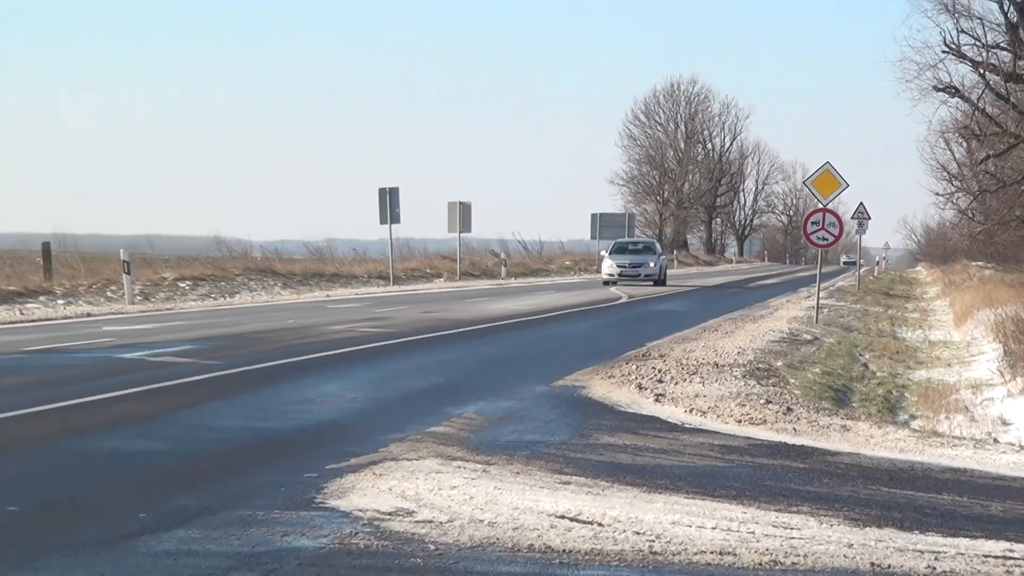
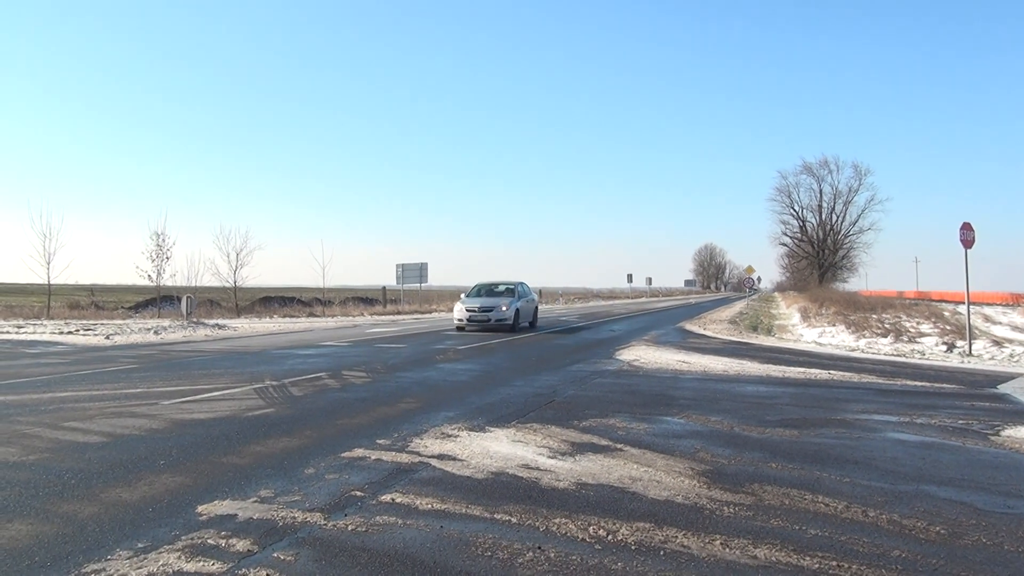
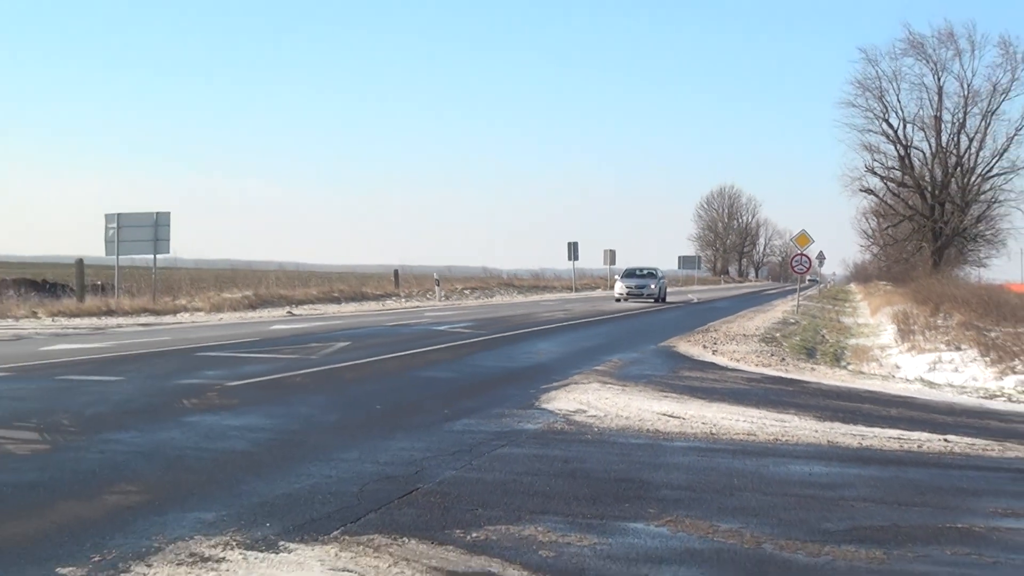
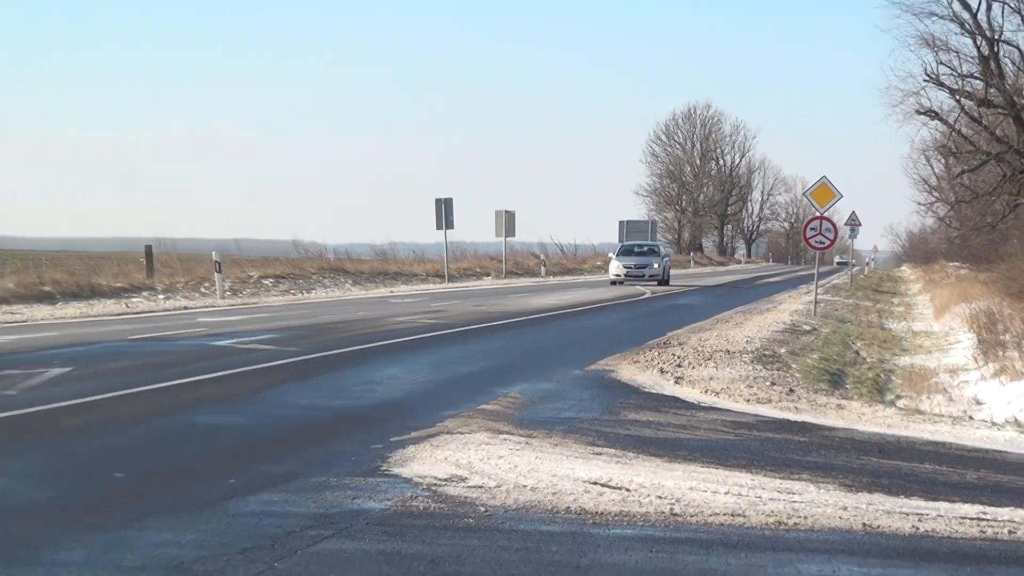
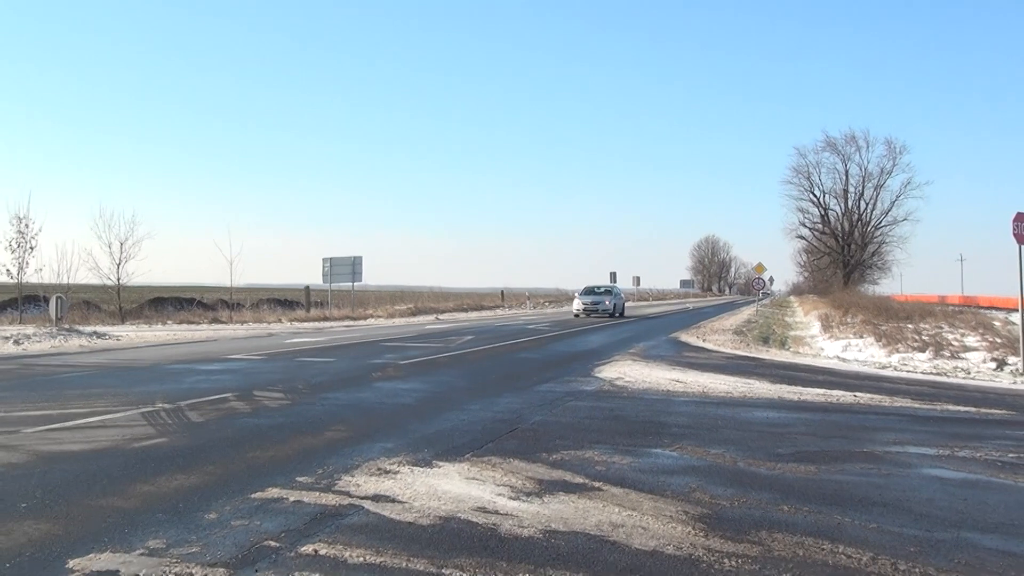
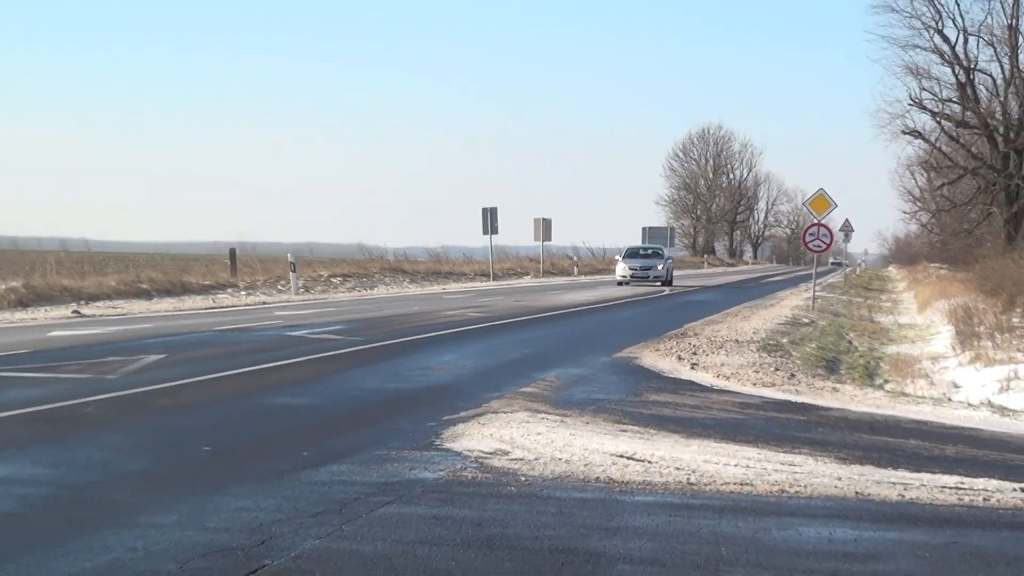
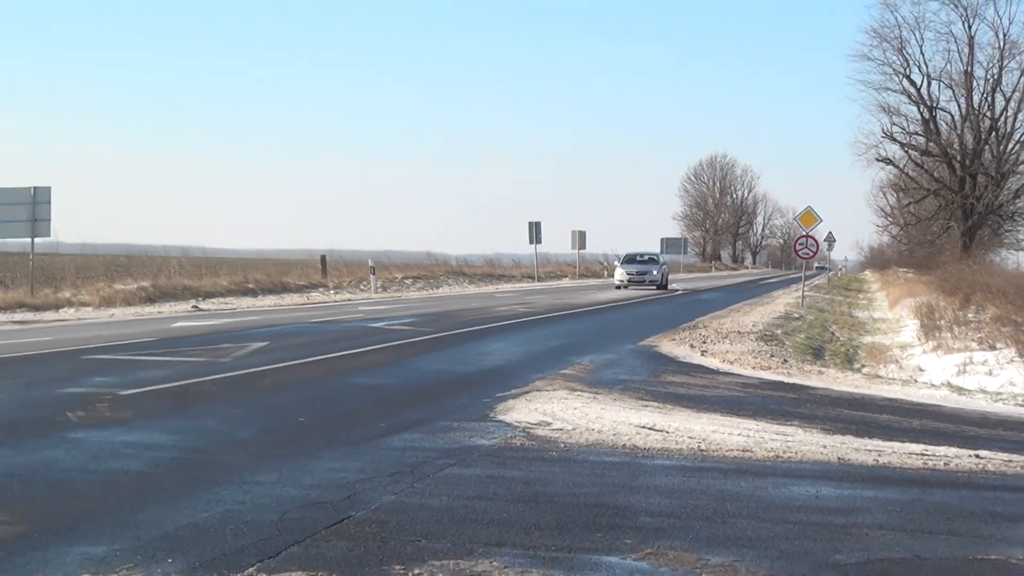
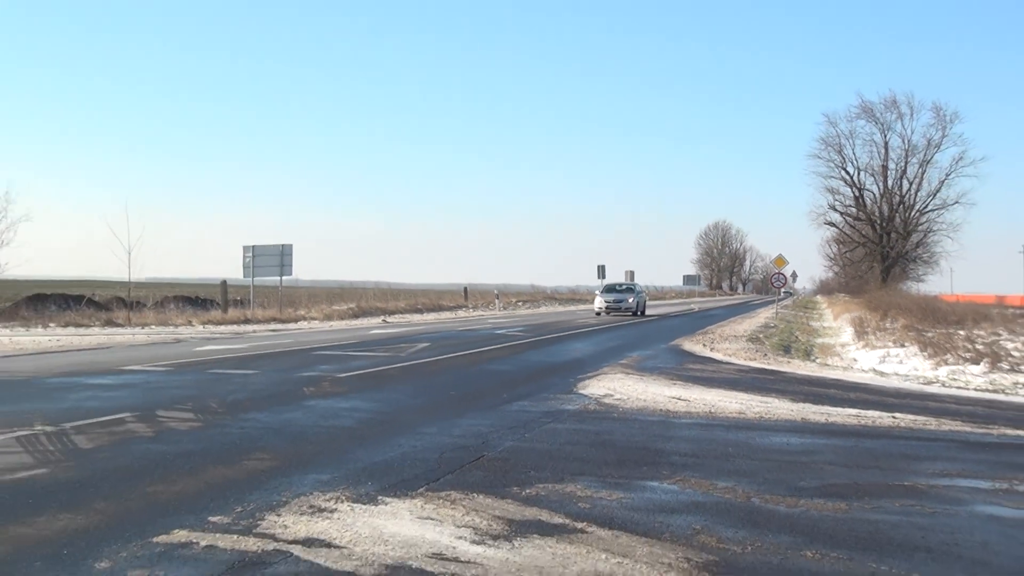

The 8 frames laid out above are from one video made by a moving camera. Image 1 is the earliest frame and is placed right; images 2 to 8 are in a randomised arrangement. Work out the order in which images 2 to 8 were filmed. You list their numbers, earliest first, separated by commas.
4, 6, 7, 3, 8, 5, 2
